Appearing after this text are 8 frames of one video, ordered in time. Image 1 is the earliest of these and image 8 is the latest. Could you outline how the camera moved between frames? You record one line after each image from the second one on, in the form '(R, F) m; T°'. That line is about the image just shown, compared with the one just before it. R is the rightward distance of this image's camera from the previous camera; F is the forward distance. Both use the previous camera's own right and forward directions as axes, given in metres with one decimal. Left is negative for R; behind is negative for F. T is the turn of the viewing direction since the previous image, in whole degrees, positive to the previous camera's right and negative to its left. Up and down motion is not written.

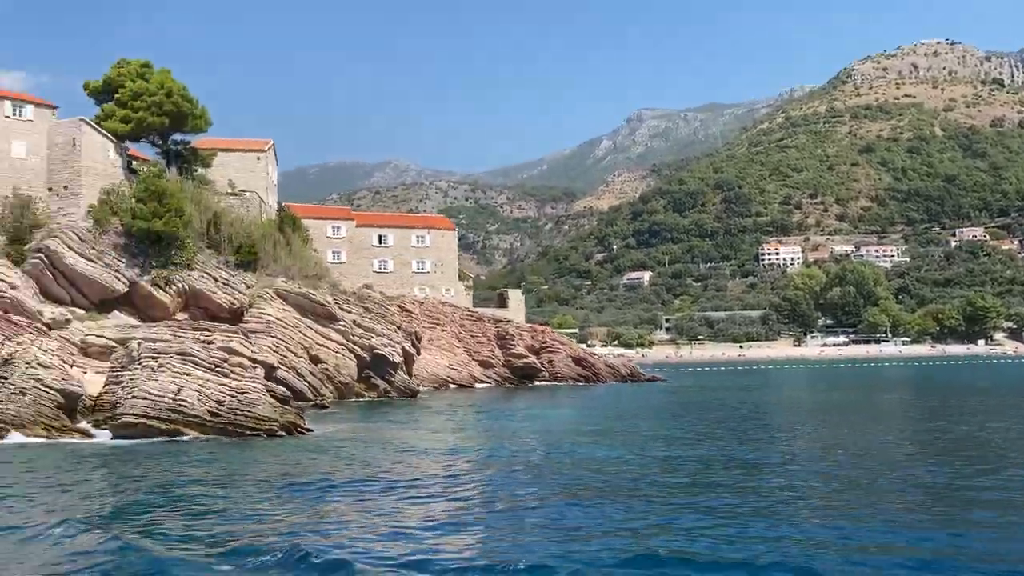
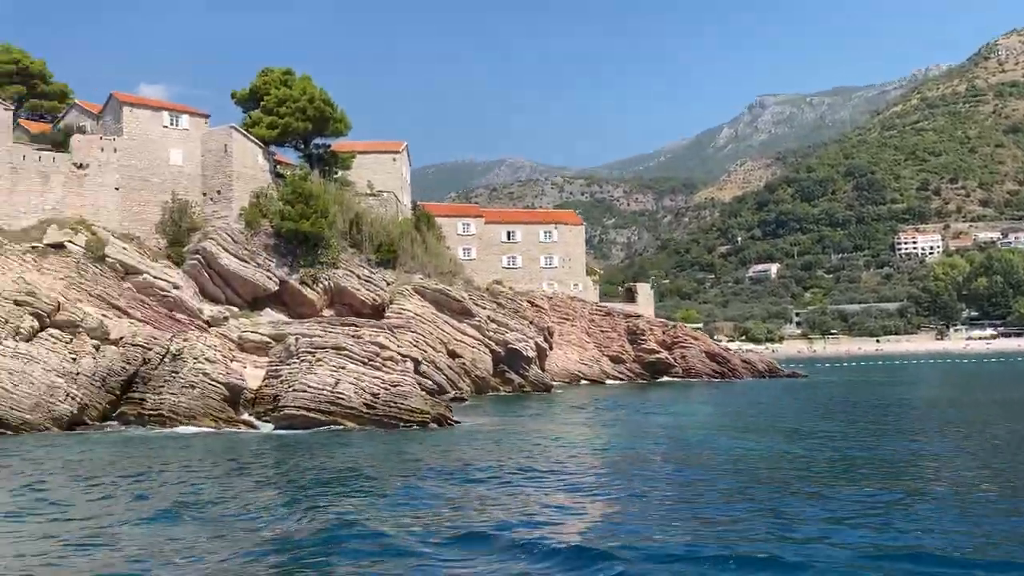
(-0.6, 0.0) m; -8°
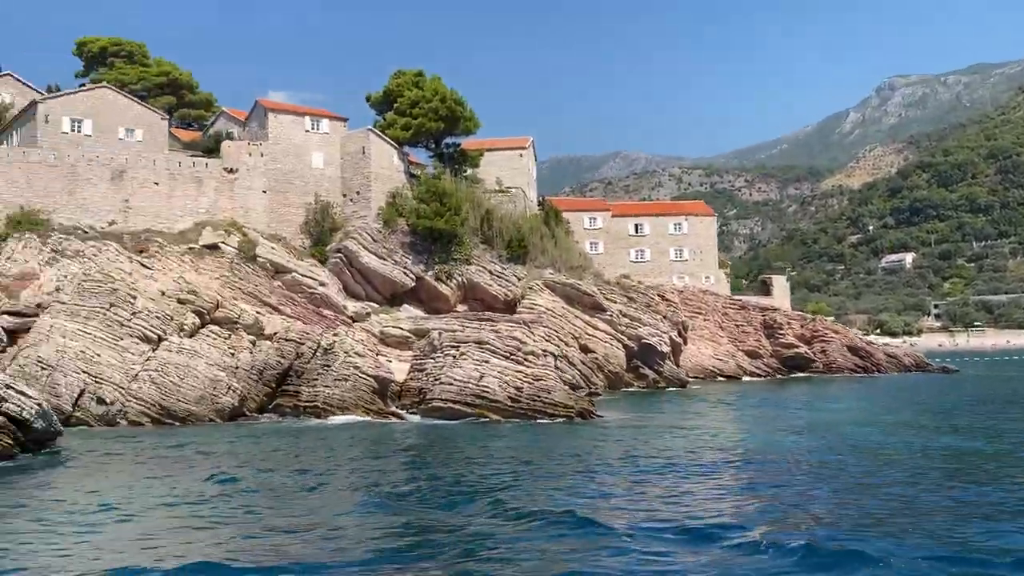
(-0.6, 0.0) m; -8°
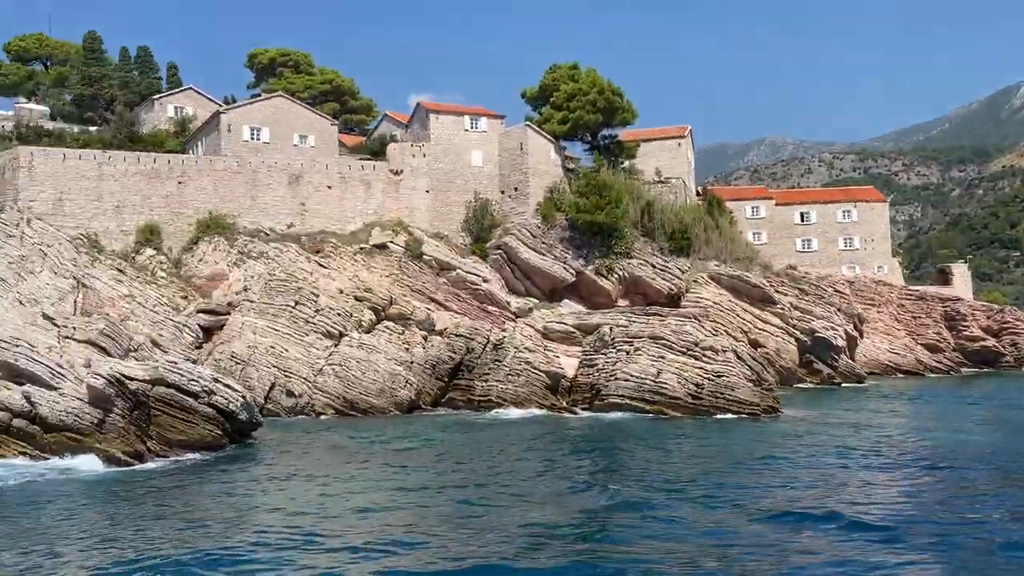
(-0.9, +0.1) m; -9°
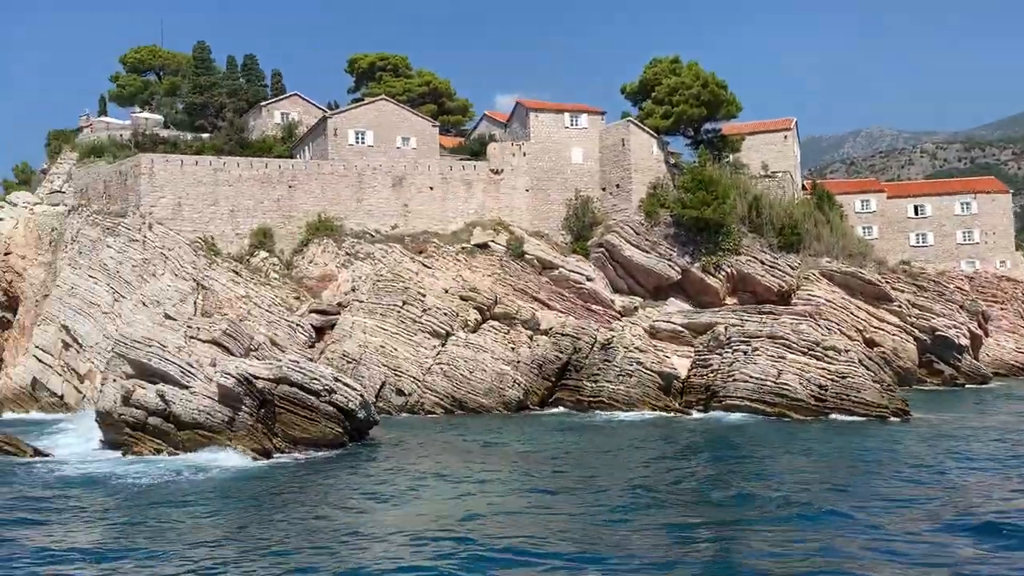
(-0.6, +0.2) m; -6°
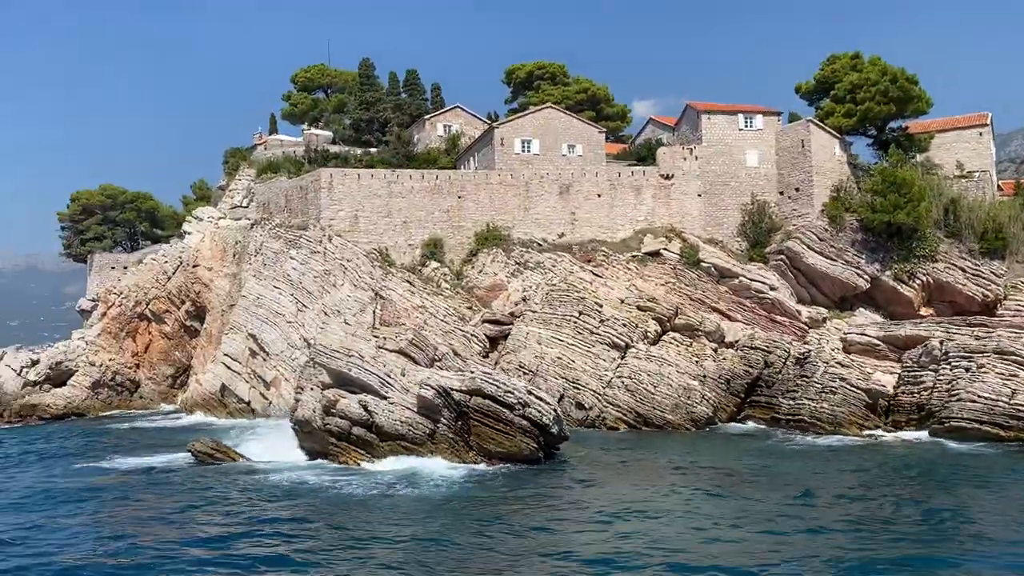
(-1.3, +0.7) m; -9°
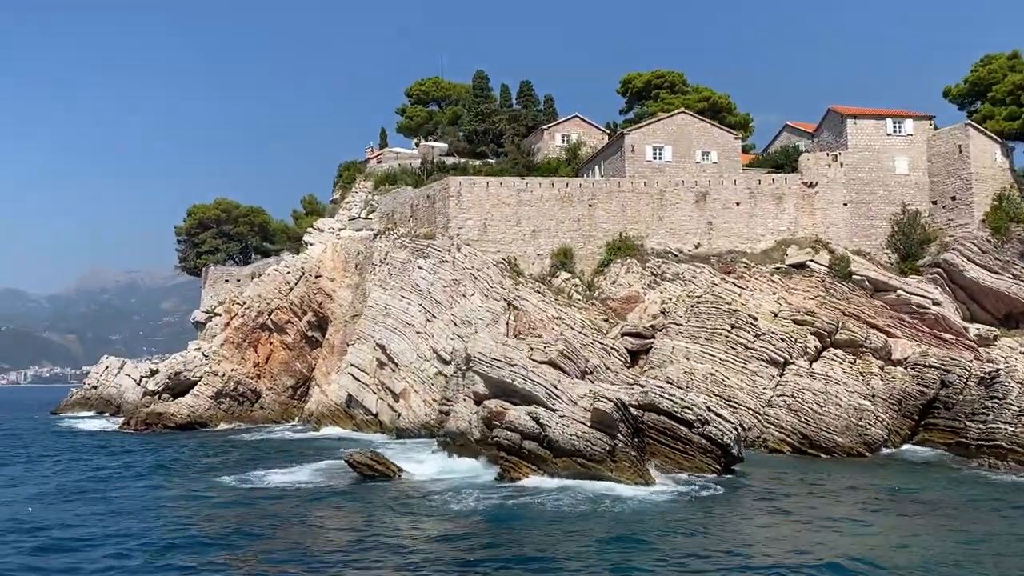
(-1.8, +1.2) m; -5°
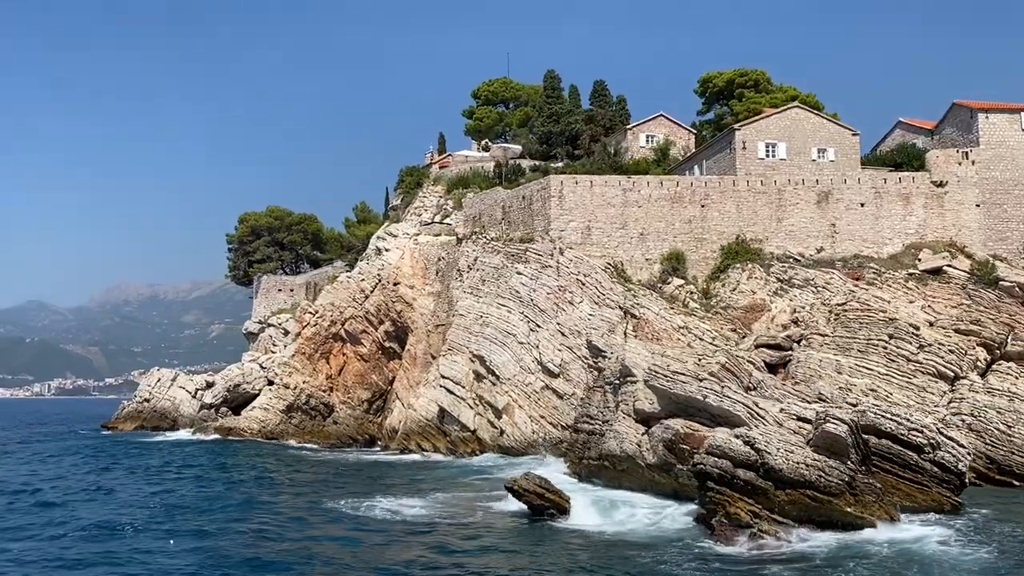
(-2.9, +2.3) m; -1°
